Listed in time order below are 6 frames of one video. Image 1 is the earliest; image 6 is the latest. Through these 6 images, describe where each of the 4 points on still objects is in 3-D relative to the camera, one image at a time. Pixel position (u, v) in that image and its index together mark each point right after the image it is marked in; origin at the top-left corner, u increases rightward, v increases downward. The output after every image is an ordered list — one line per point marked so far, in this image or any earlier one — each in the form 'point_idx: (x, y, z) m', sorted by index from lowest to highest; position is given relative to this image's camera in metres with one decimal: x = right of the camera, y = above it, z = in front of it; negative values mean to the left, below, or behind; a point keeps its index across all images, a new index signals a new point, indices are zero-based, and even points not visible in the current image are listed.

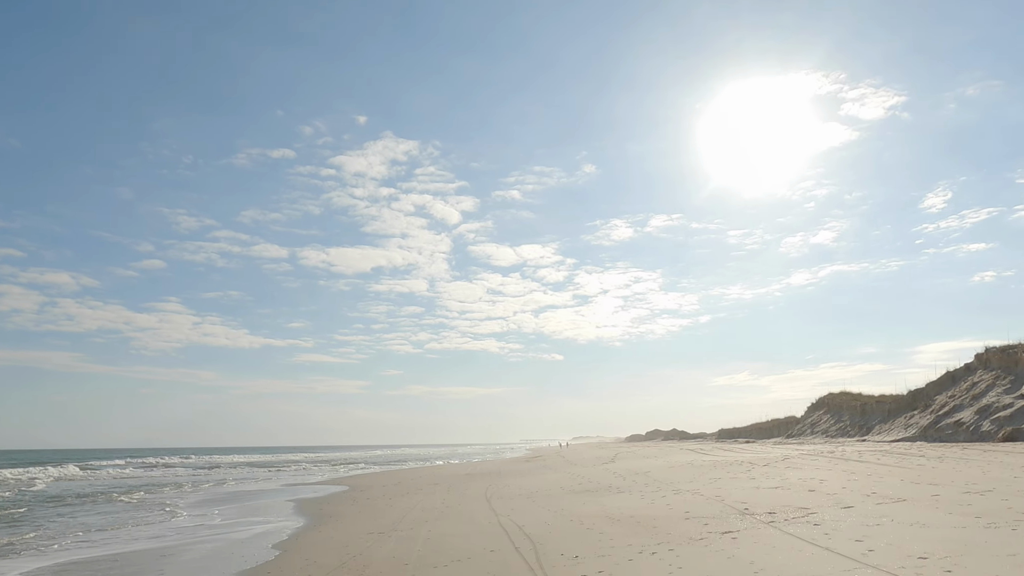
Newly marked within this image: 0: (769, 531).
0: (+4.0, -3.7, +8.8) m
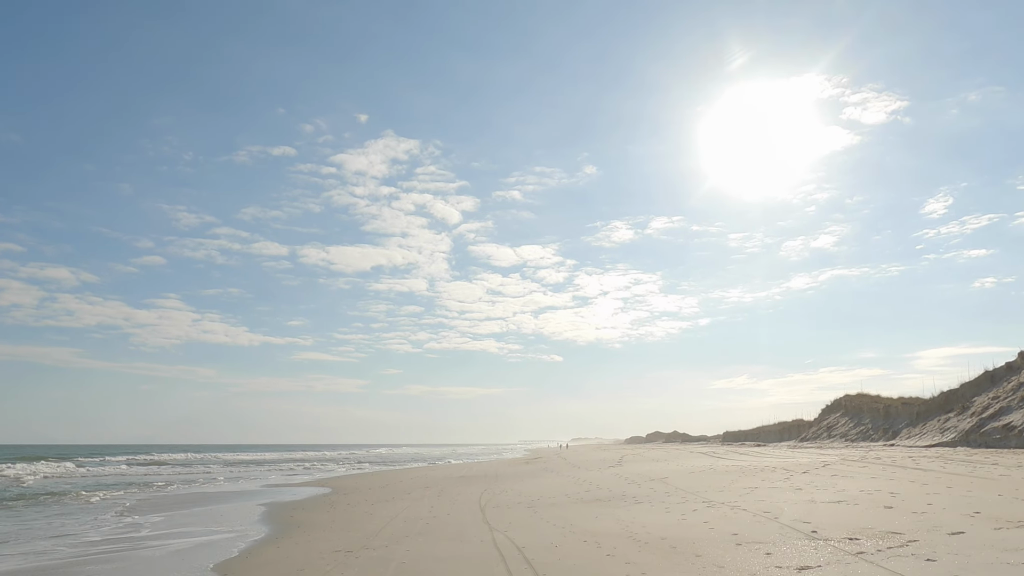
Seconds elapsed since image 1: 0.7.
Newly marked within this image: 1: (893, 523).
0: (+3.9, -3.1, +6.4) m
1: (+5.5, -3.4, +8.2) m
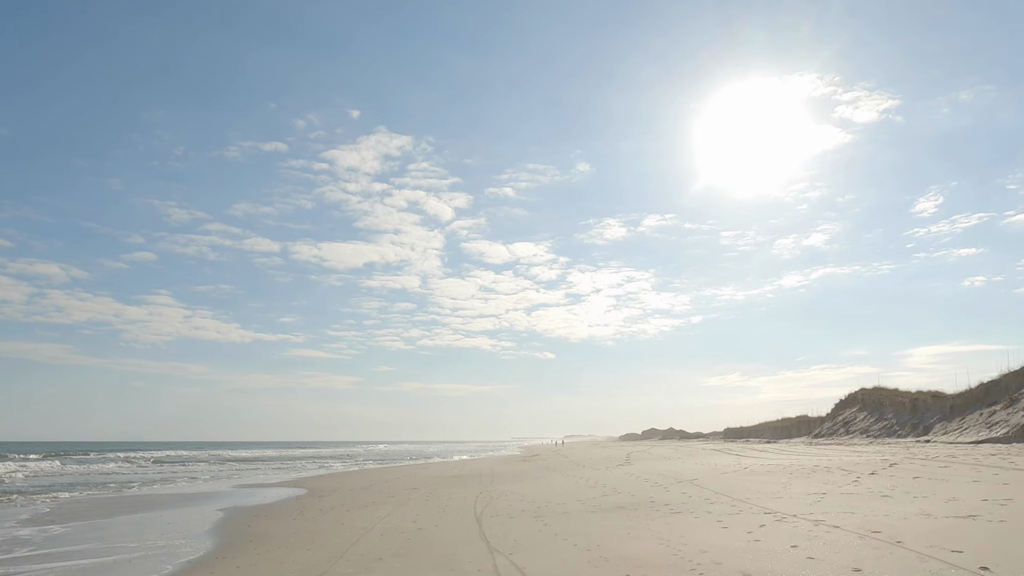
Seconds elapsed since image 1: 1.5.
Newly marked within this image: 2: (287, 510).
0: (+4.1, -2.3, +3.6) m
1: (+5.6, -2.5, +5.5) m
2: (-6.8, -6.7, +17.3) m
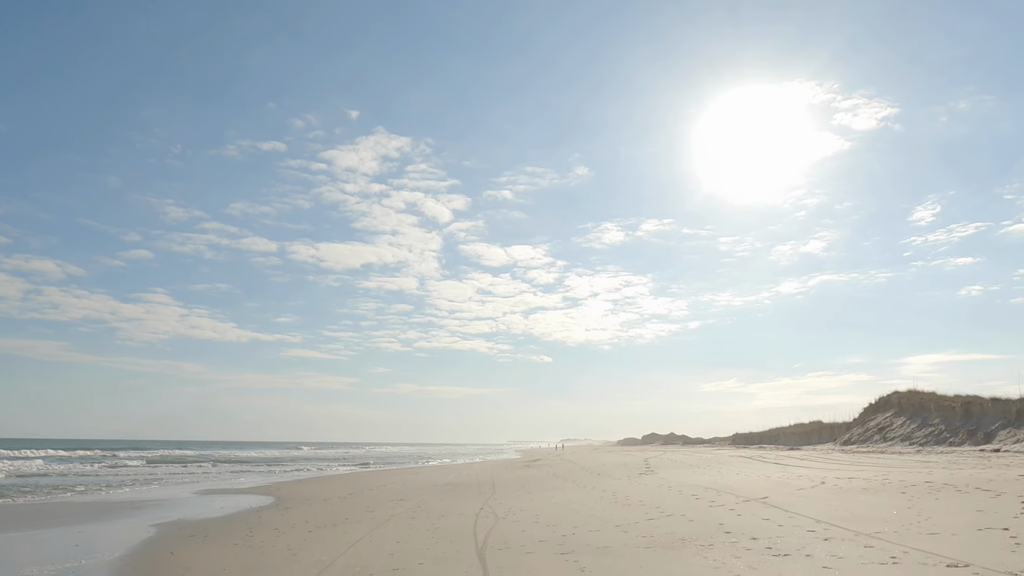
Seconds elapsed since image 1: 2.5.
0: (+4.4, -1.4, +0.1) m
1: (+5.9, -1.7, +1.9) m
2: (-6.6, -5.8, +13.7) m
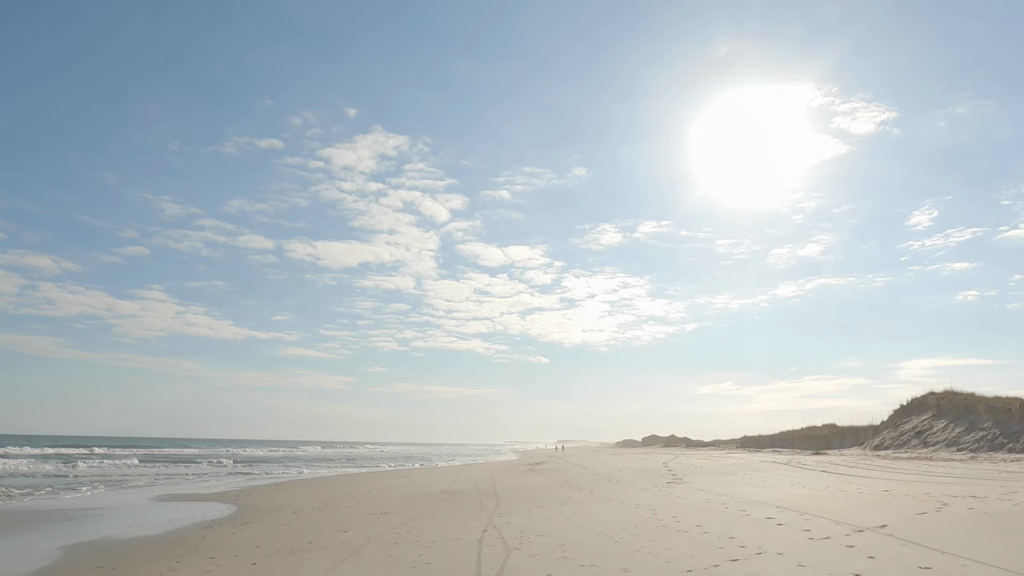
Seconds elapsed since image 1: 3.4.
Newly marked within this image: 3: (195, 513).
0: (+4.8, -0.6, -3.1) m
1: (+6.3, -0.9, -1.2) m
2: (-6.4, -4.9, +10.4) m
3: (-9.5, -6.7, +16.9) m
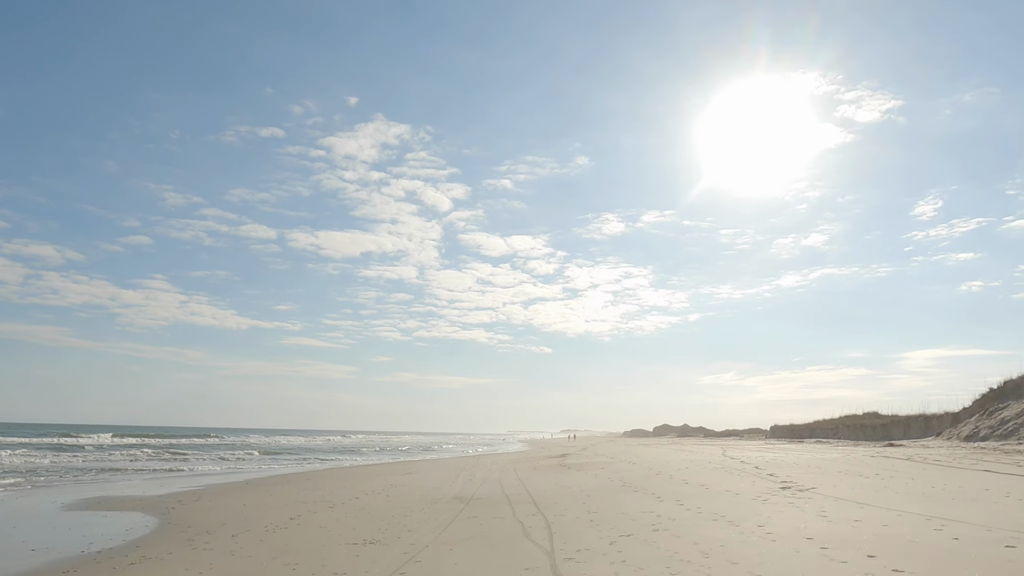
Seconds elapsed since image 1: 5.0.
0: (+5.8, +0.8, -8.8) m
1: (+7.2, +0.5, -7.0) m
2: (-5.3, -3.2, +4.8) m
3: (-8.4, -4.9, +11.3) m
